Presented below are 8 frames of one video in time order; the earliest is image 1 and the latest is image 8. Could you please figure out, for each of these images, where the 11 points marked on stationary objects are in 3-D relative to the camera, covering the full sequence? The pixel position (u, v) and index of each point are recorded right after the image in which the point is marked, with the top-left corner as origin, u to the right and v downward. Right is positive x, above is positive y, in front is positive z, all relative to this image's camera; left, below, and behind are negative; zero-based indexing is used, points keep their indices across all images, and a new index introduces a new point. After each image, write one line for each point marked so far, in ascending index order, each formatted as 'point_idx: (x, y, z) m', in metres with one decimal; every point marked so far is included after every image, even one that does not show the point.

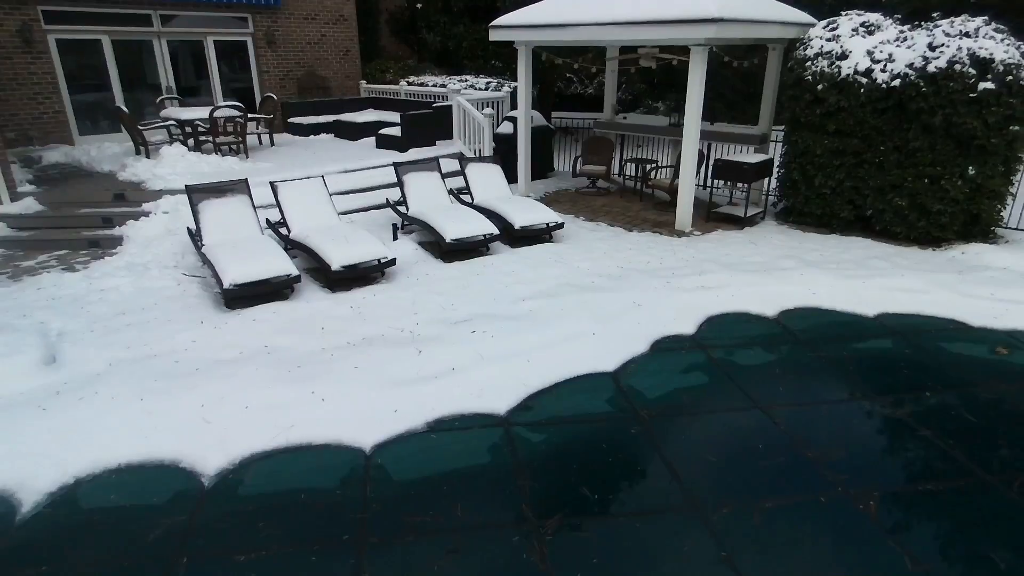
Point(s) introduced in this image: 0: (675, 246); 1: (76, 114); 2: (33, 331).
0: (+1.8, +0.5, +6.9) m
1: (-7.0, +2.8, +9.8) m
2: (-3.6, -0.3, +4.6) m
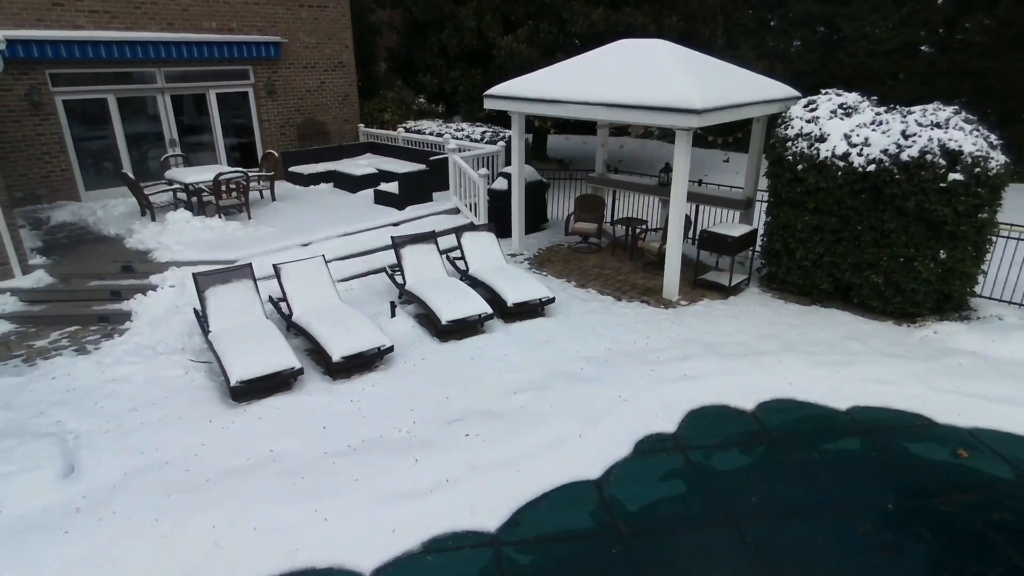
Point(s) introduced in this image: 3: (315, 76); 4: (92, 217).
0: (+1.8, -0.4, +7.2) m
1: (-7.1, +1.9, +10.1) m
2: (-3.7, -1.2, +4.9) m
3: (-4.0, +4.4, +12.6) m
4: (-6.4, +1.1, +9.4) m
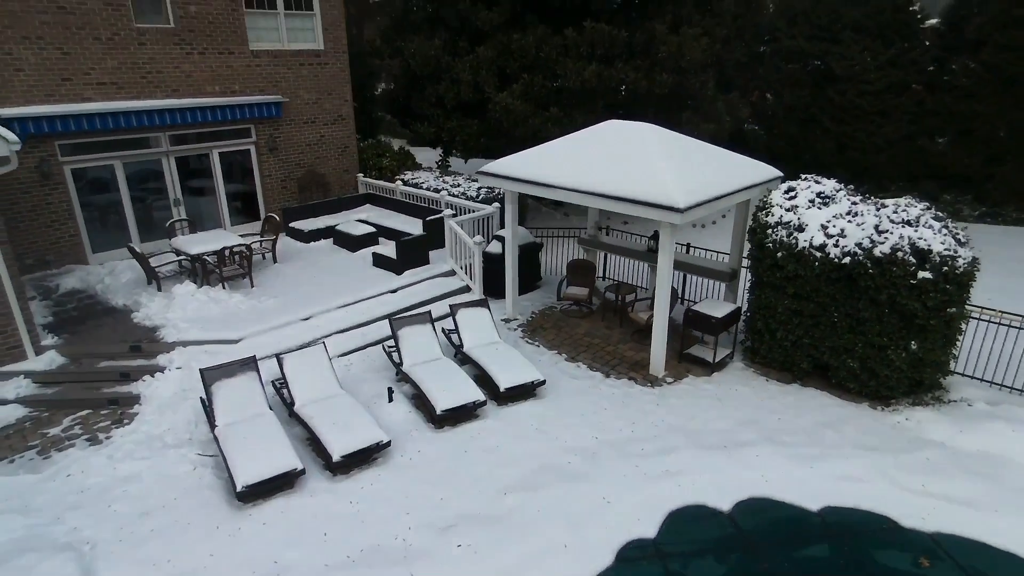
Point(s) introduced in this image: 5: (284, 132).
0: (+1.7, -1.4, +7.6) m
1: (-7.2, +0.9, +10.4) m
2: (-3.8, -2.2, +5.2) m
3: (-4.1, +3.3, +12.9) m
4: (-6.5, +0.1, +9.7) m
5: (-4.6, +3.2, +12.4) m
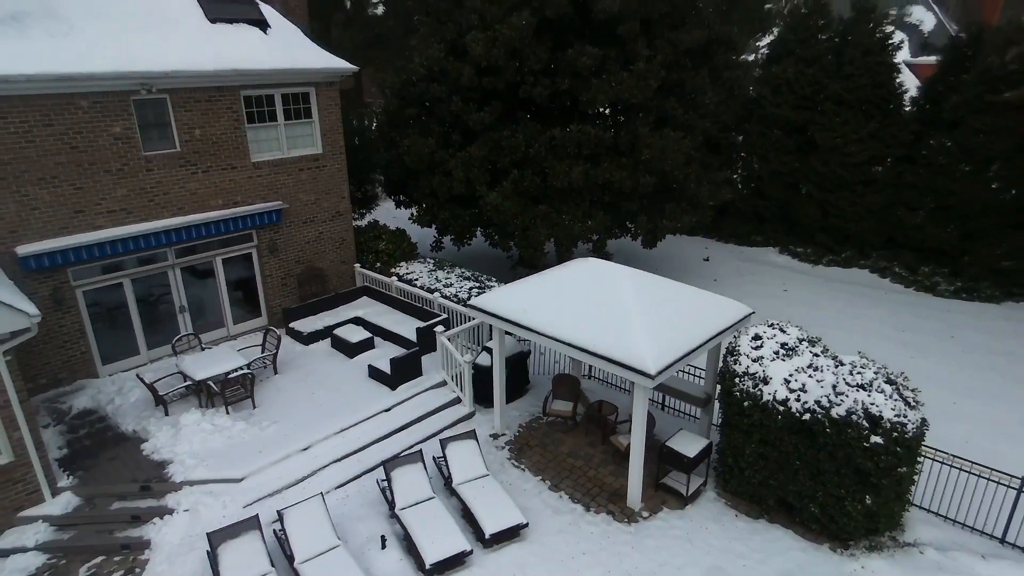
0: (+1.5, -3.4, +8.1) m
1: (-7.4, -1.1, +11.0) m
2: (-4.0, -4.1, +5.8) m
3: (-4.4, +1.3, +13.5) m
4: (-6.7, -1.9, +10.2) m
5: (-4.8, +1.2, +13.0) m
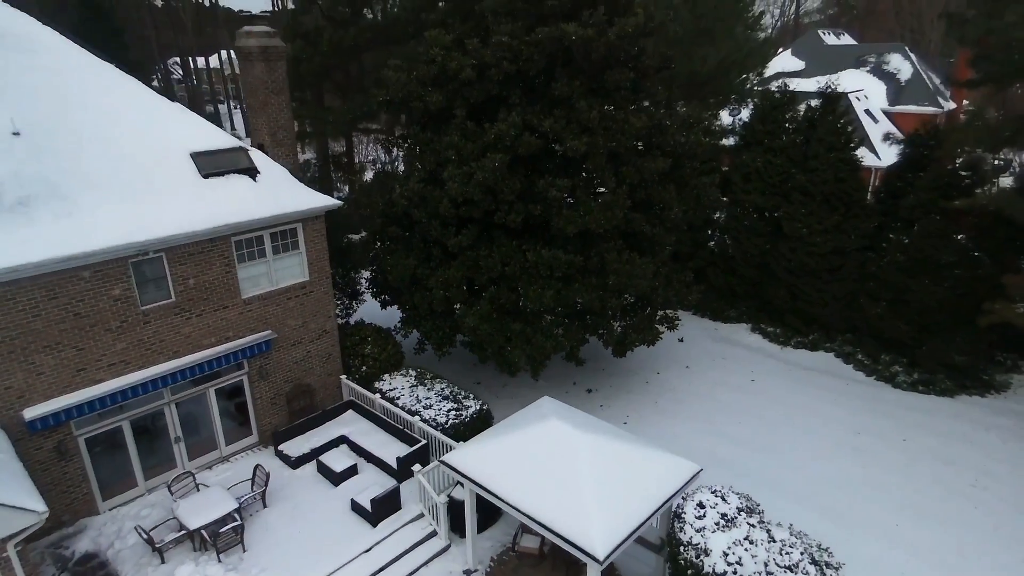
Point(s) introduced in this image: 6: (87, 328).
0: (+1.0, -6.0, +9.0) m
1: (-7.9, -3.8, +11.8) m
2: (-4.5, -6.8, +6.6) m
3: (-4.9, -1.4, +14.3) m
4: (-7.2, -4.7, +11.0) m
5: (-5.4, -1.6, +13.8) m
6: (-7.5, -0.7, +10.9) m
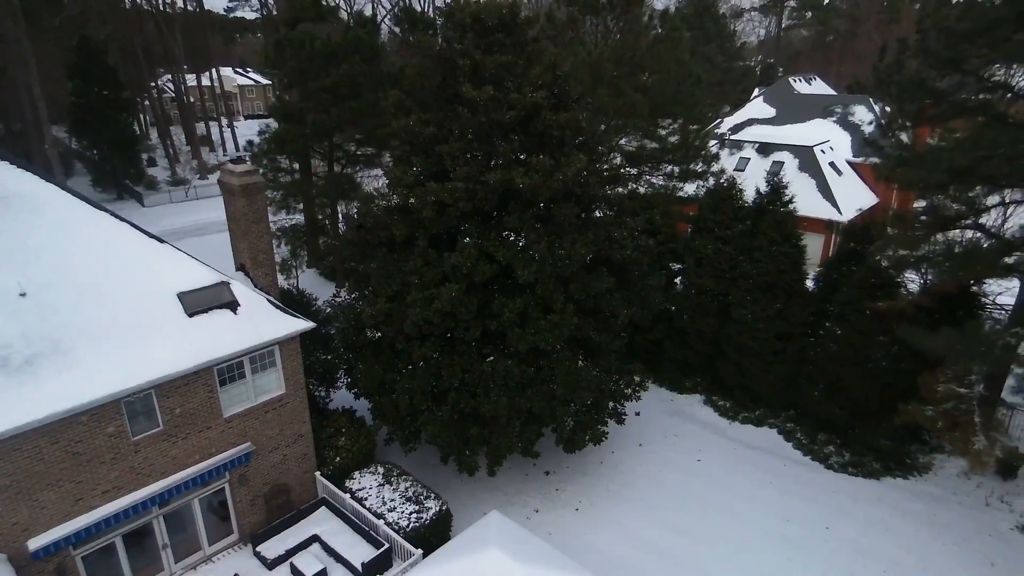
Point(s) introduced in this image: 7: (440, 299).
0: (-0.1, -8.8, +10.5) m
1: (-9.0, -6.7, +13.2) m
2: (-5.5, -9.6, +8.0) m
3: (-6.0, -4.3, +15.8) m
4: (-8.3, -7.5, +12.5) m
5: (-6.5, -4.4, +15.3) m
6: (-8.6, -3.5, +12.4) m
7: (-1.8, -0.3, +15.2) m
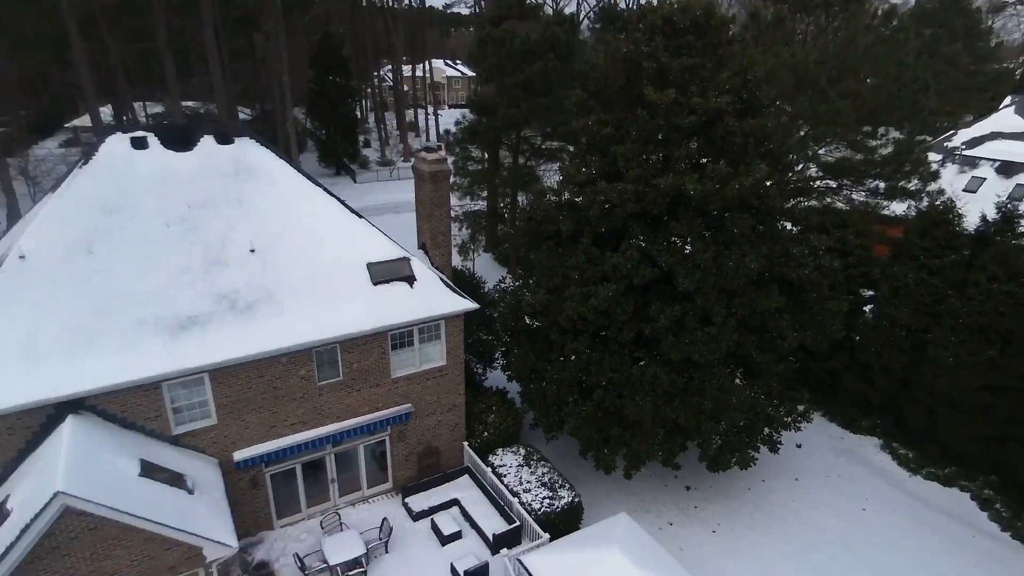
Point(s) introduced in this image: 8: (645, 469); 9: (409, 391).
0: (+1.5, -8.9, +10.7) m
1: (-6.0, -5.7, +15.7) m
2: (-4.5, -9.0, +9.8) m
3: (-2.2, -3.7, +17.3) m
4: (-5.7, -6.6, +14.8) m
5: (-2.8, -3.8, +16.9) m
6: (-5.5, -2.6, +14.7) m
7: (+2.1, -0.2, +15.5) m
8: (+4.3, -5.8, +19.7) m
9: (-2.8, -2.8, +16.6) m
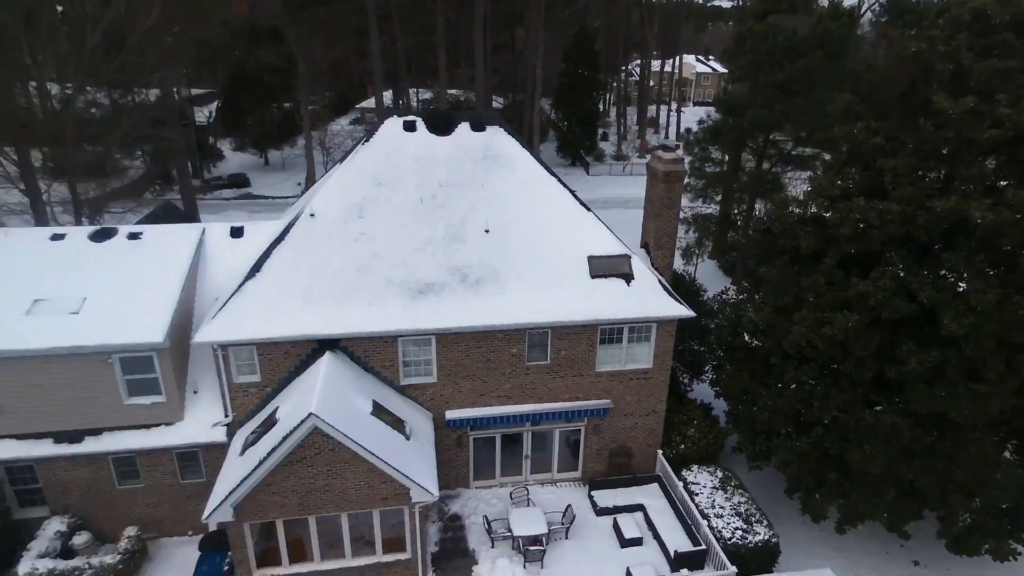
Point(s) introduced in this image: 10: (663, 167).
0: (+3.7, -9.2, +9.8) m
1: (-1.1, -5.1, +17.0) m
2: (-2.1, -8.5, +11.0) m
3: (+3.3, -3.7, +17.1) m
4: (-1.1, -6.0, +16.1) m
5: (+2.7, -3.7, +17.0) m
6: (-0.5, -2.1, +15.8) m
7: (+7.2, -0.8, +13.9) m
8: (+9.9, -6.7, +17.3) m
9: (+2.7, -2.7, +16.6) m
10: (+4.1, +3.3, +16.6) m
